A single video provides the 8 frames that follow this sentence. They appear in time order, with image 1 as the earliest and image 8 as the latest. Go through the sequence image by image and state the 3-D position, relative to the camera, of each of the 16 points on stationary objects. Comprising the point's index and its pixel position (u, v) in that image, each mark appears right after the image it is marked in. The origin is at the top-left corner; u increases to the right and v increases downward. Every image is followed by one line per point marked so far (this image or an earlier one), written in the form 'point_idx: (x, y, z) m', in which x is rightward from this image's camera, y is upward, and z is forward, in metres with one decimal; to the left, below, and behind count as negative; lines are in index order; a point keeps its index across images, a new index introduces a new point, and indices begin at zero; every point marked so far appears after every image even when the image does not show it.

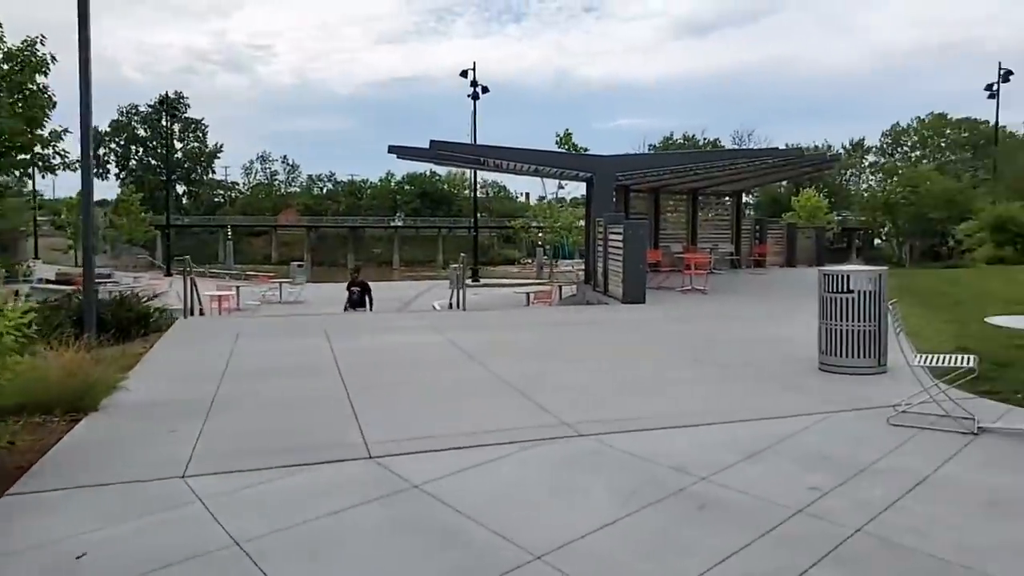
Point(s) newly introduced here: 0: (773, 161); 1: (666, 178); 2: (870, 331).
0: (+4.7, +2.3, +14.0) m
1: (+3.1, +2.2, +15.5) m
2: (+2.5, -0.3, +5.4) m
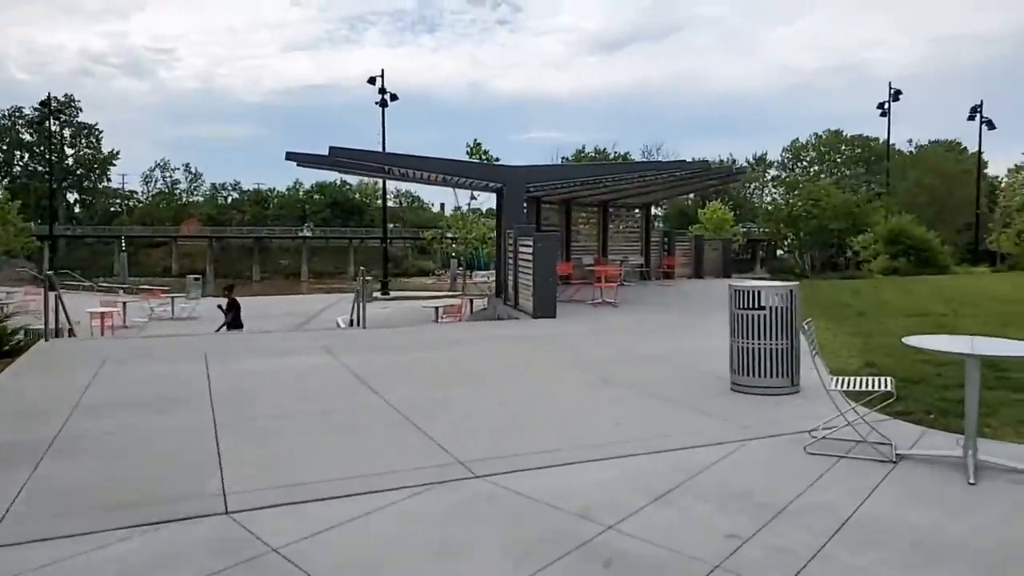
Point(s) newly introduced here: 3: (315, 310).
0: (+3.1, +2.1, +14.1) m
1: (+1.3, +2.0, +15.4) m
2: (+1.8, -0.4, +5.2) m
3: (-4.8, -0.6, +19.2) m
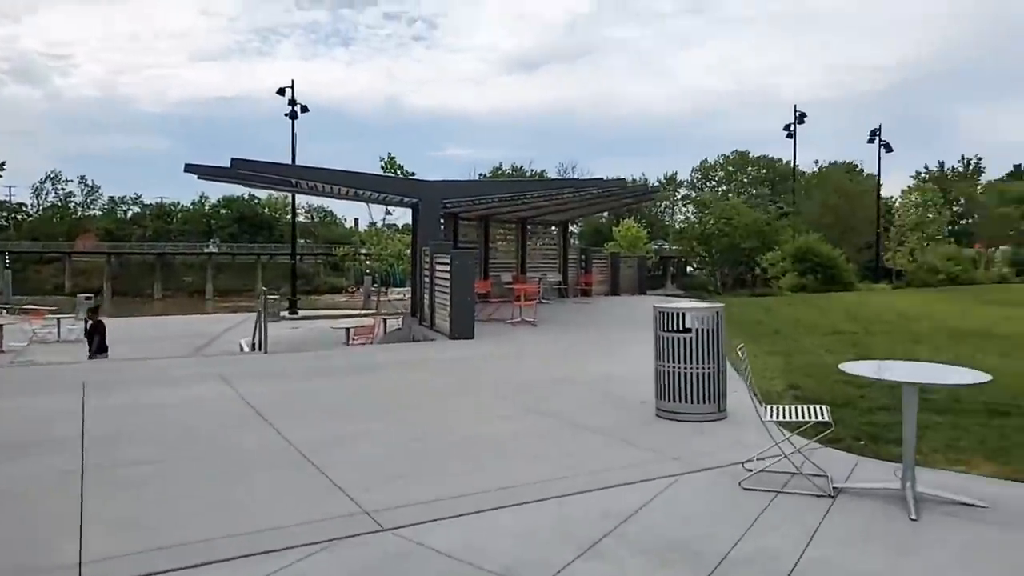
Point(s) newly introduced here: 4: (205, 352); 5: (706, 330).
0: (+1.5, +1.7, +14.0) m
1: (-0.4, +1.6, +15.1) m
2: (+1.3, -0.5, +5.0) m
3: (-6.8, -1.0, +18.2) m
4: (-5.6, -1.2, +14.1) m
5: (+1.2, -0.3, +4.9) m
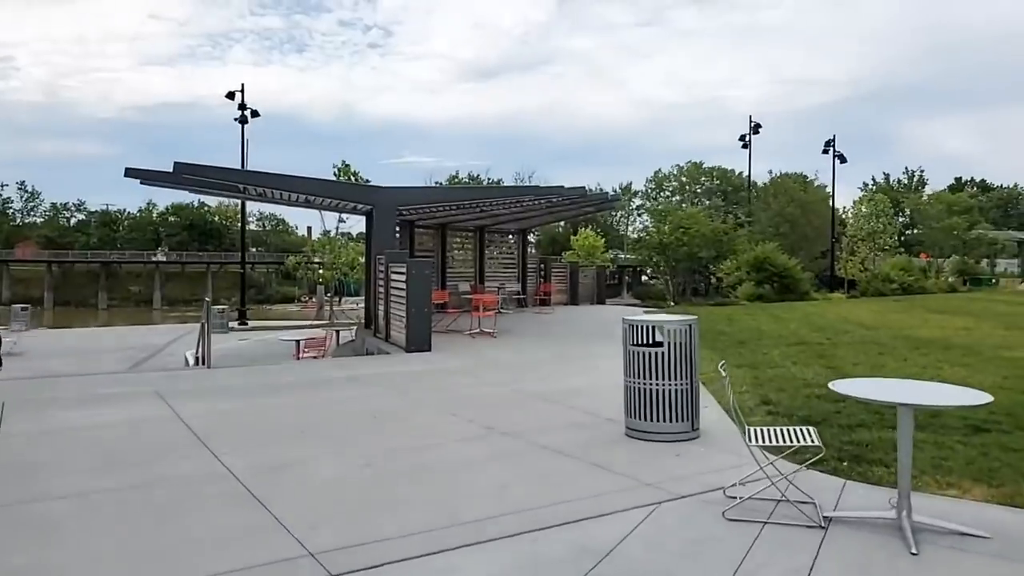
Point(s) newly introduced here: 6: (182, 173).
0: (+0.8, +1.6, +13.7) m
1: (-1.2, +1.4, +14.7) m
2: (+1.0, -0.6, +4.7) m
3: (-7.8, -1.3, +17.5) m
4: (-6.3, -1.4, +13.4) m
5: (+1.0, -0.3, +4.6) m
6: (-4.1, +1.4, +9.7) m
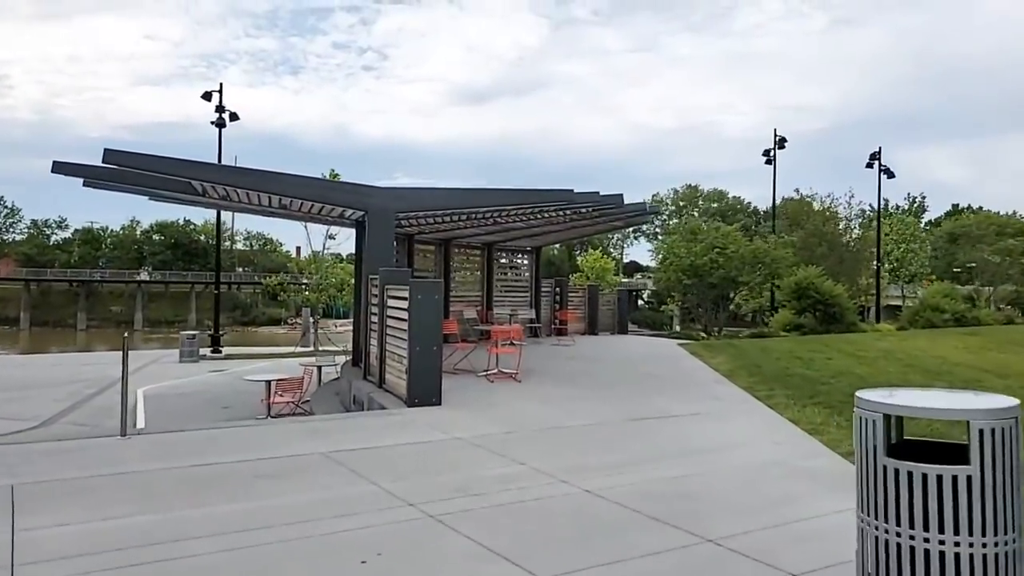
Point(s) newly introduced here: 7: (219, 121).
0: (+1.1, +1.1, +11.4) m
1: (-0.9, +1.0, +12.4) m
2: (+1.4, -0.8, +2.3) m
3: (-7.6, -1.7, +14.9) m
4: (-6.0, -1.7, +10.9) m
5: (+1.4, -0.5, +2.2) m
6: (-3.8, +1.2, +7.3) m
7: (-7.4, +4.2, +19.7) m
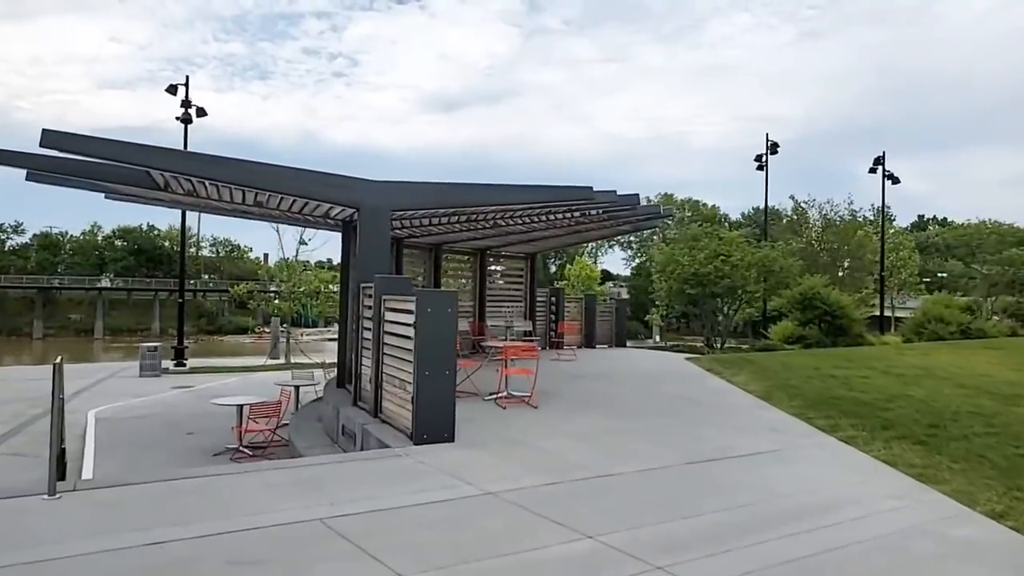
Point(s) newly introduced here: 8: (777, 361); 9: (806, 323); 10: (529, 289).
0: (+1.1, +1.0, +10.3) m
1: (-0.9, +0.8, +11.2) m
2: (+1.8, -0.8, +1.2) m
3: (-7.7, -1.8, +13.5) m
4: (-6.0, -1.8, +9.5) m
5: (+1.8, -0.5, +1.1) m
6: (-3.6, +1.1, +6.0) m
7: (-7.7, +4.0, +18.3) m
8: (+4.0, -1.1, +11.6) m
9: (+6.4, -0.8, +17.0) m
10: (+0.3, 0.0, +15.0) m
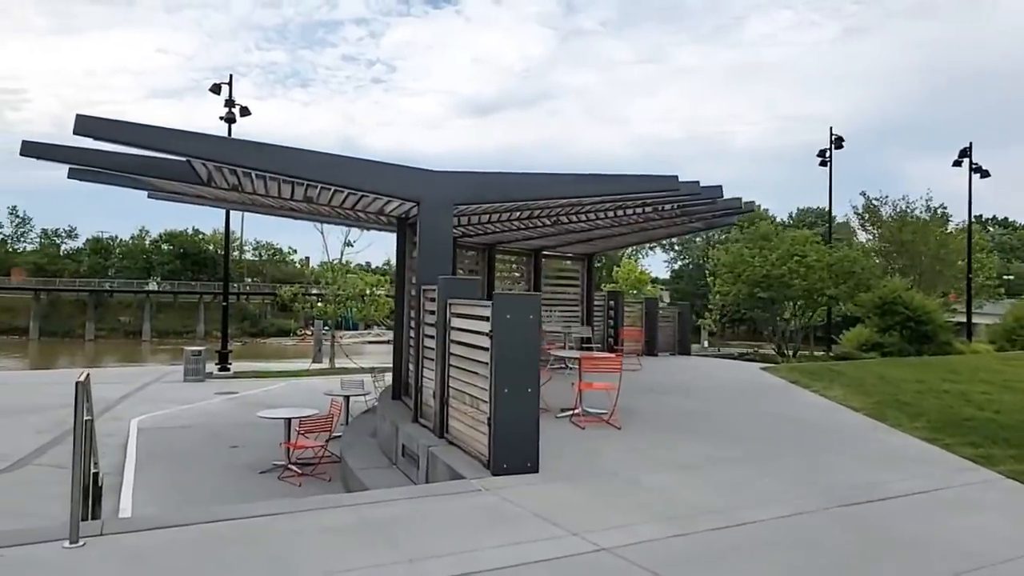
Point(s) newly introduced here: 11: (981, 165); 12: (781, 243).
0: (+2.0, +1.0, +9.4) m
1: (0.0, +0.8, +10.4) m
2: (+2.2, -0.8, +0.2) m
3: (-6.7, -1.9, +13.0) m
4: (-5.2, -1.9, +8.9) m
5: (+2.1, -0.5, +0.2) m
6: (-2.9, +1.1, +5.3) m
7: (-6.5, +4.0, +17.8) m
8: (+4.9, -1.2, +10.5) m
9: (+7.6, -0.8, +15.8) m
10: (+1.4, -0.1, +14.1) m
11: (+10.6, +2.8, +17.9) m
12: (+5.9, +1.0, +17.5) m
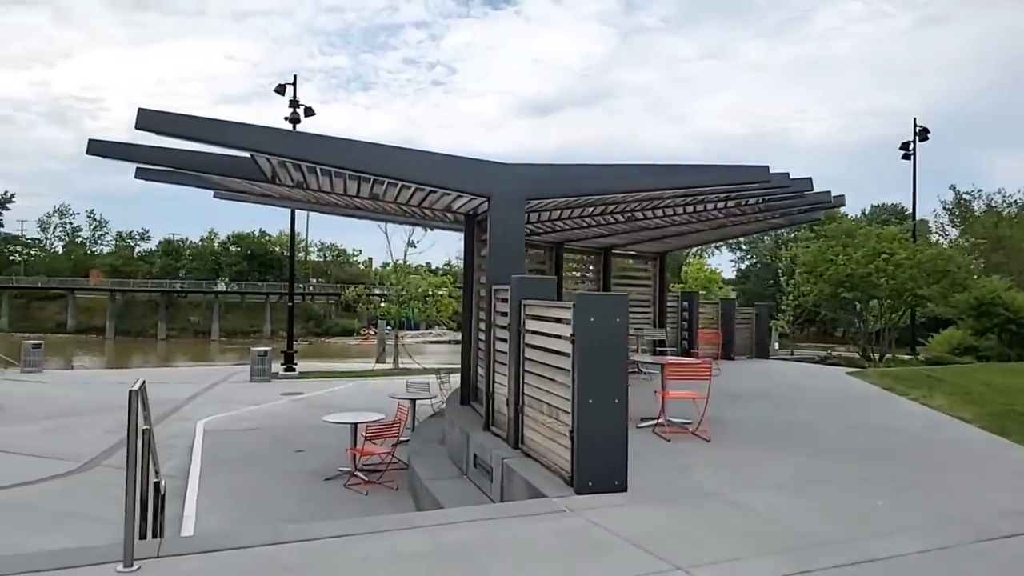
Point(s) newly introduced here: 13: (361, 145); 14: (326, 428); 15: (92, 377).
0: (+2.8, +1.0, +8.8) m
1: (+0.9, +0.8, +9.9) m
2: (+2.3, -0.8, -0.4) m
3: (-5.6, -1.9, +13.0) m
4: (-4.4, -1.9, +8.9) m
5: (+2.3, -0.5, -0.4) m
6: (-2.4, +1.1, +5.1) m
7: (-5.0, +4.0, +17.8) m
8: (+5.8, -1.2, +9.7) m
9: (+8.9, -0.8, +14.7) m
10: (+2.5, -0.1, +13.6) m
11: (+12.1, +2.8, +16.6) m
12: (+7.4, +1.0, +16.6) m
13: (-1.2, +1.1, +5.9) m
14: (-2.5, -1.8, +10.4) m
15: (-8.8, -1.9, +16.3) m
